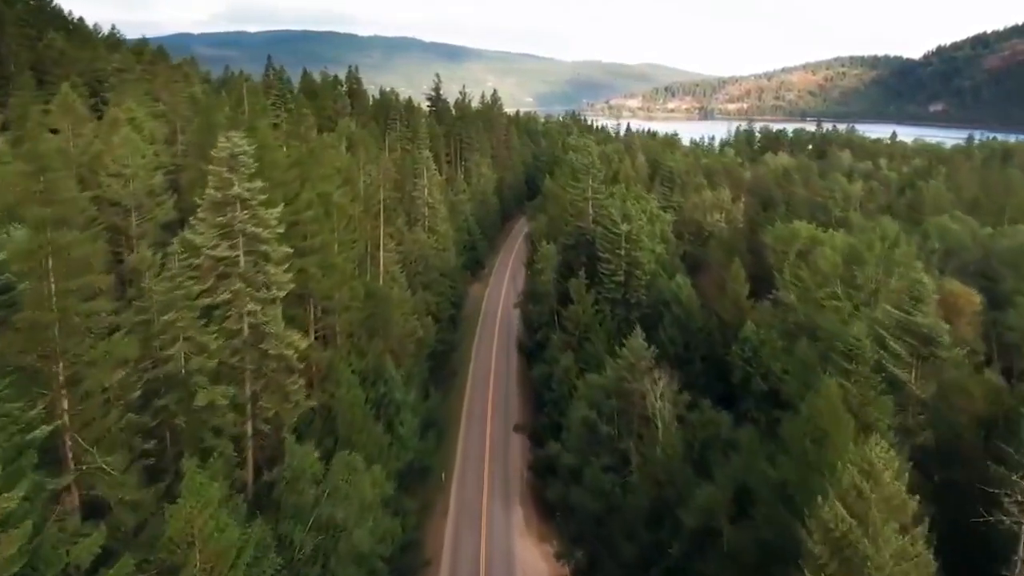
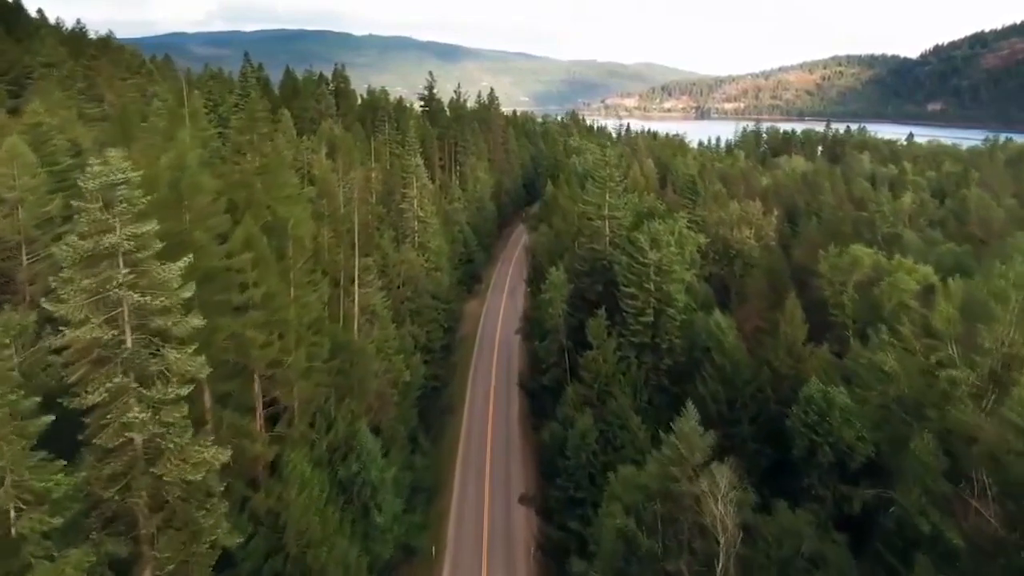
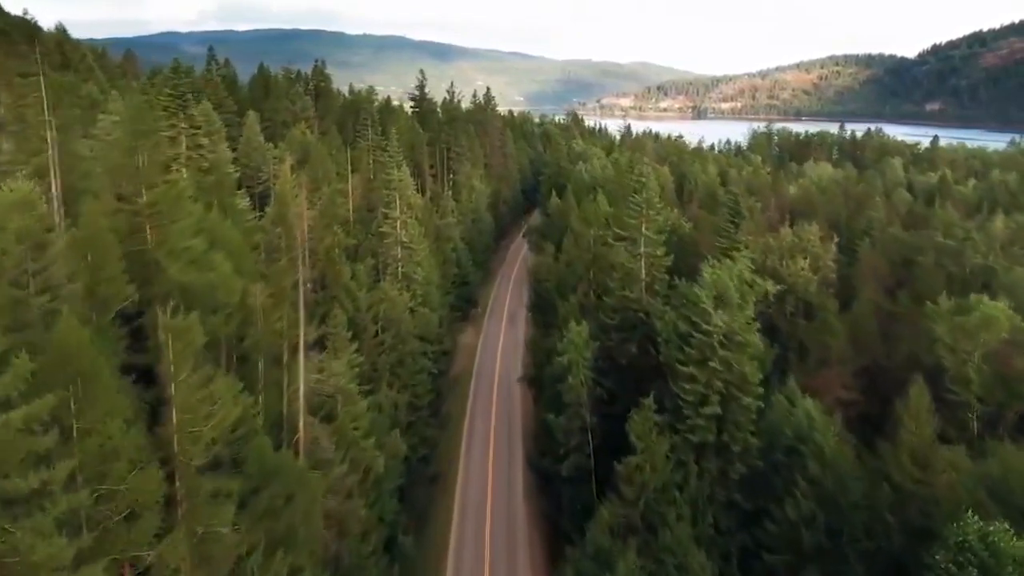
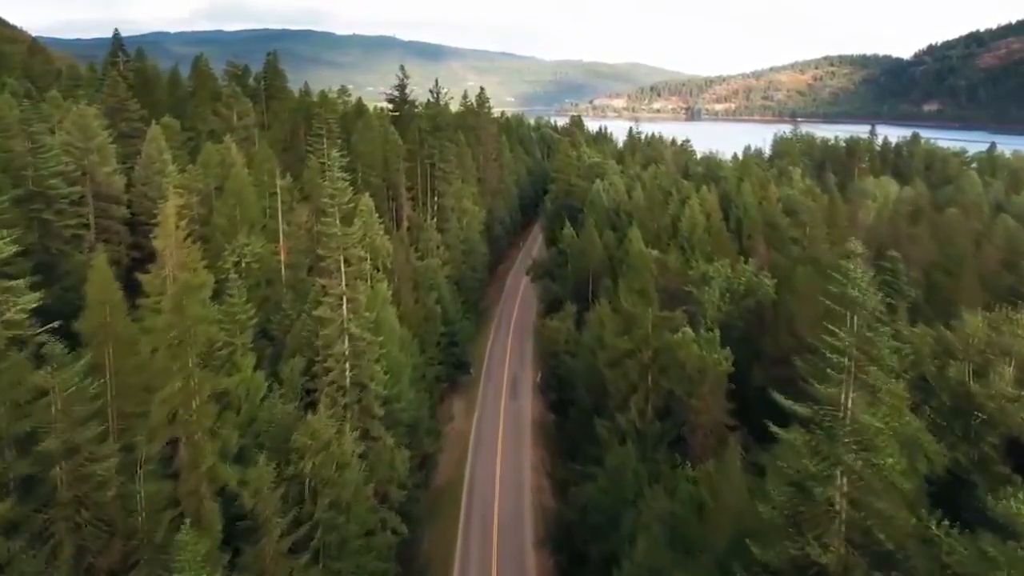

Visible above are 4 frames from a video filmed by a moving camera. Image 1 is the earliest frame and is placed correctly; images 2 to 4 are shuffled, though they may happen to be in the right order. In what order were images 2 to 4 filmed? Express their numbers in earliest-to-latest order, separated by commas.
2, 3, 4
